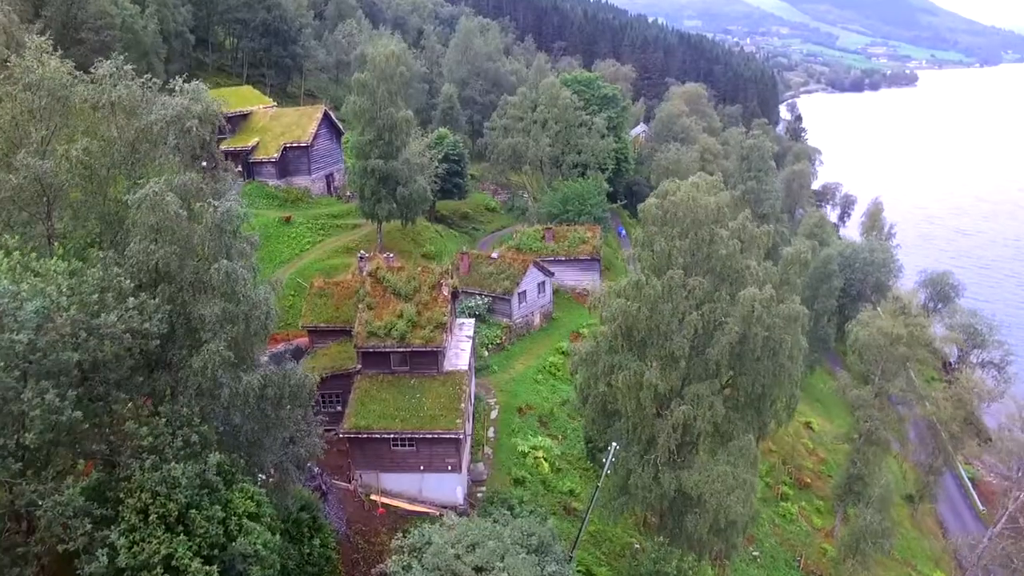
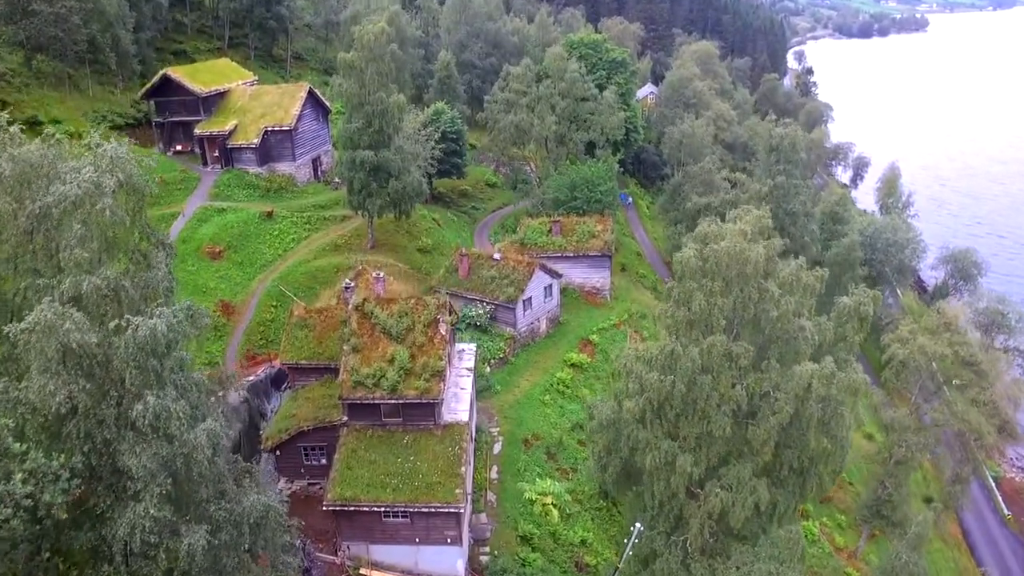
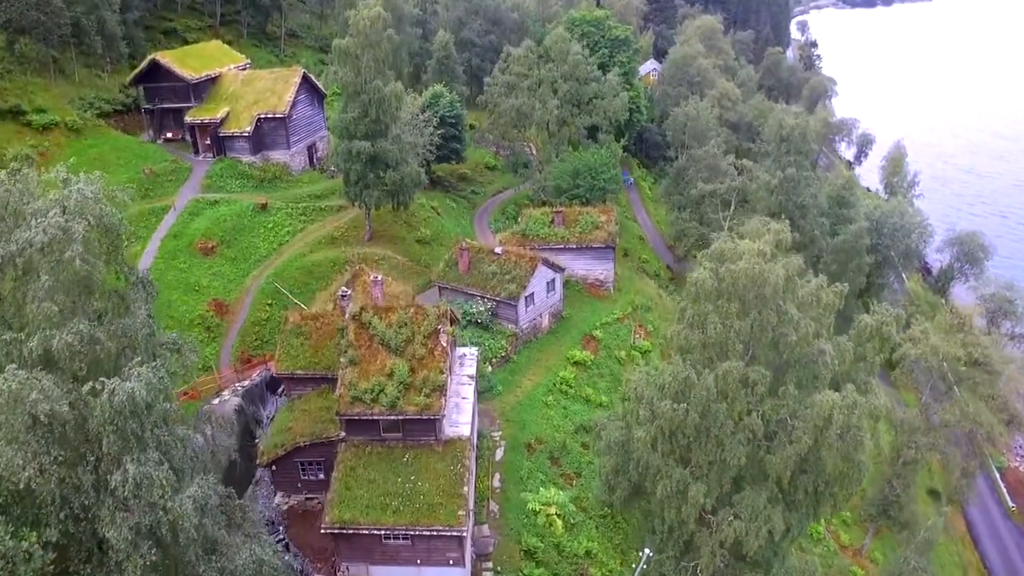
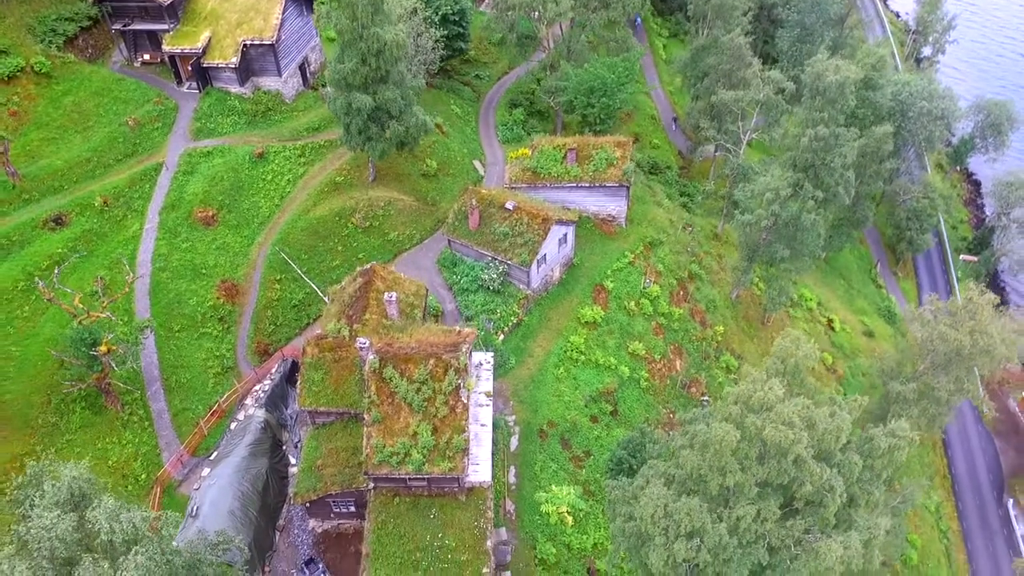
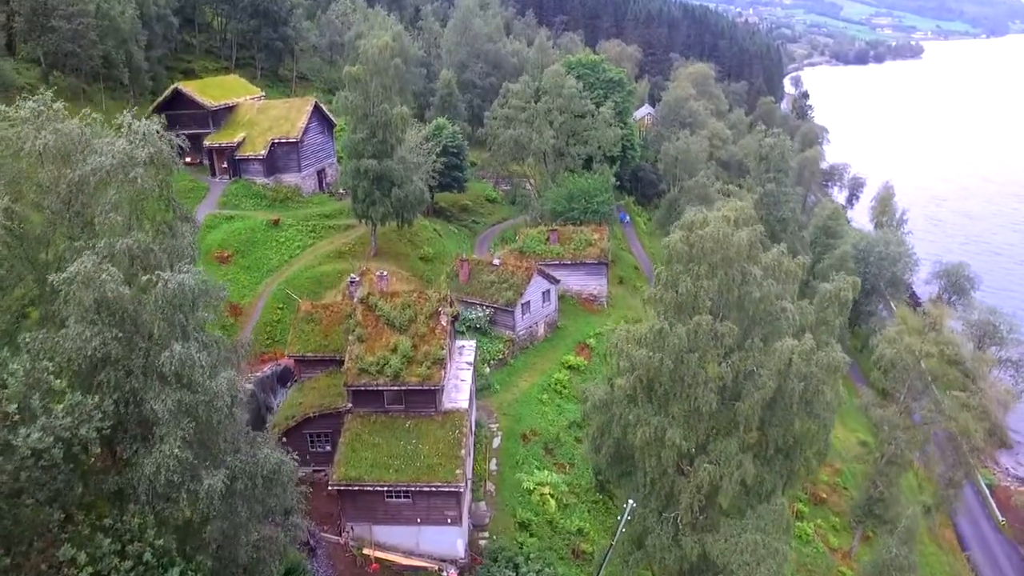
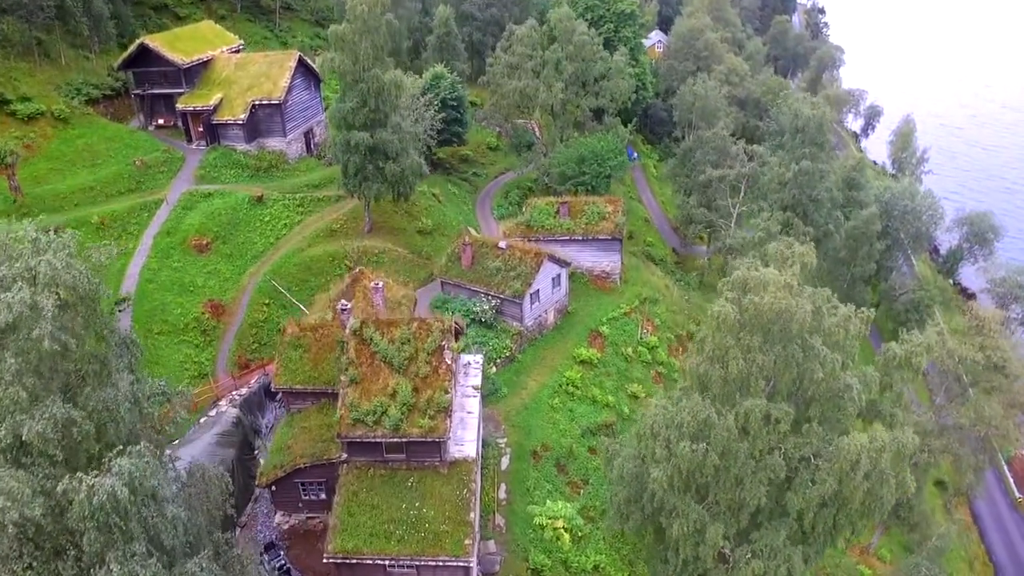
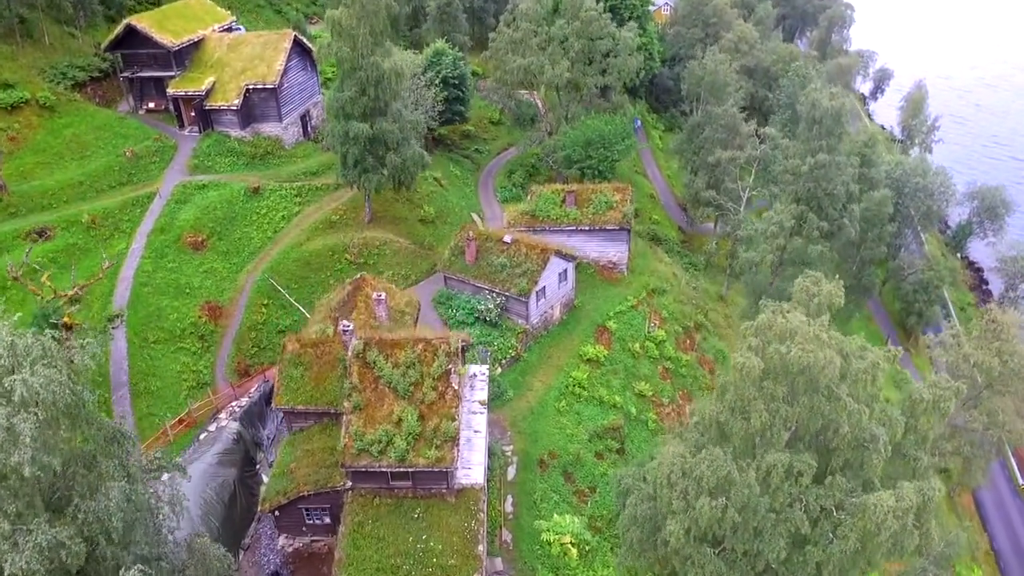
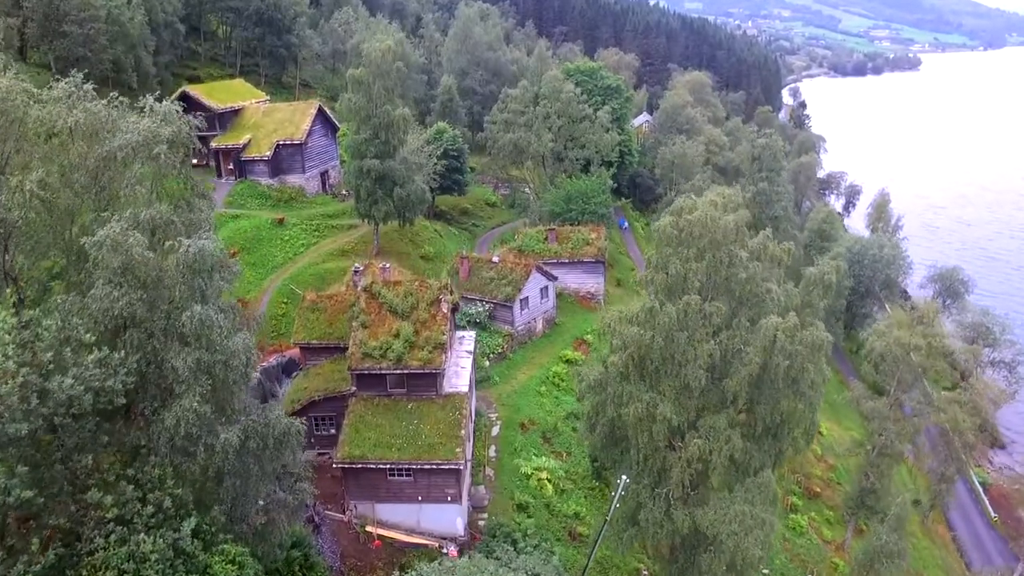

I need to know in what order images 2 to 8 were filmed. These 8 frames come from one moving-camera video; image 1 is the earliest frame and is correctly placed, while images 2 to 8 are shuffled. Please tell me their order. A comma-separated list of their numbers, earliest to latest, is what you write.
8, 5, 2, 3, 6, 7, 4
